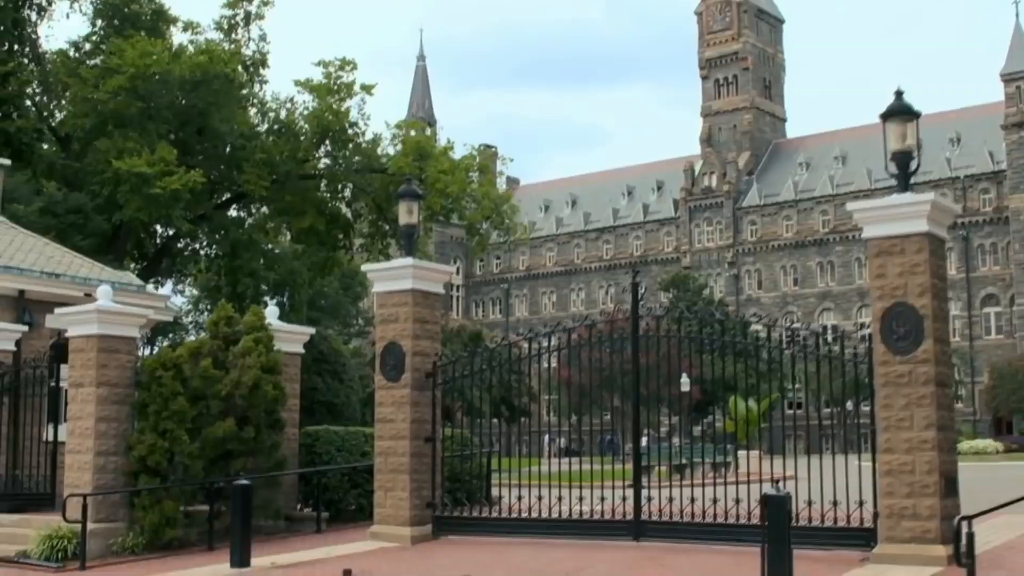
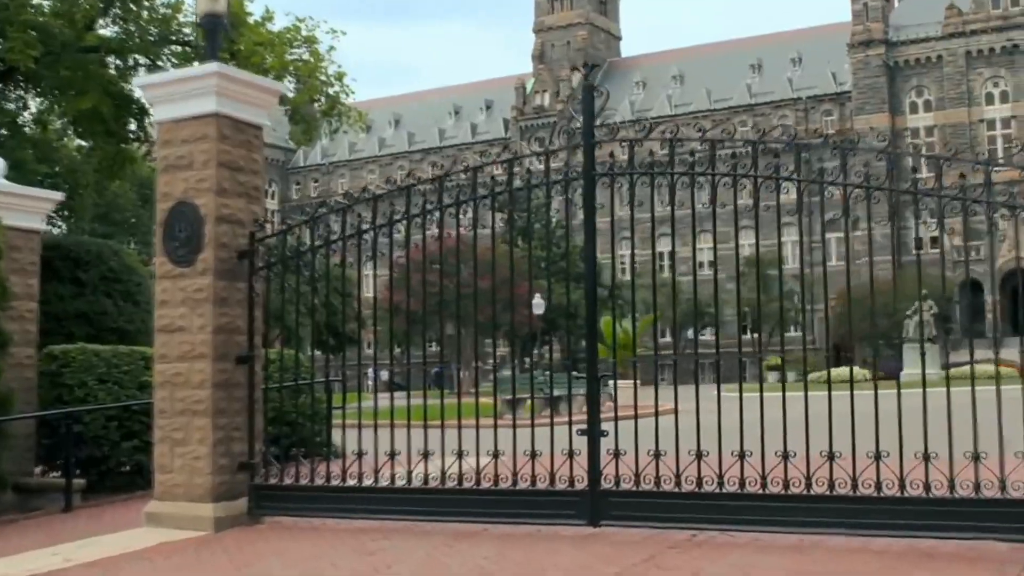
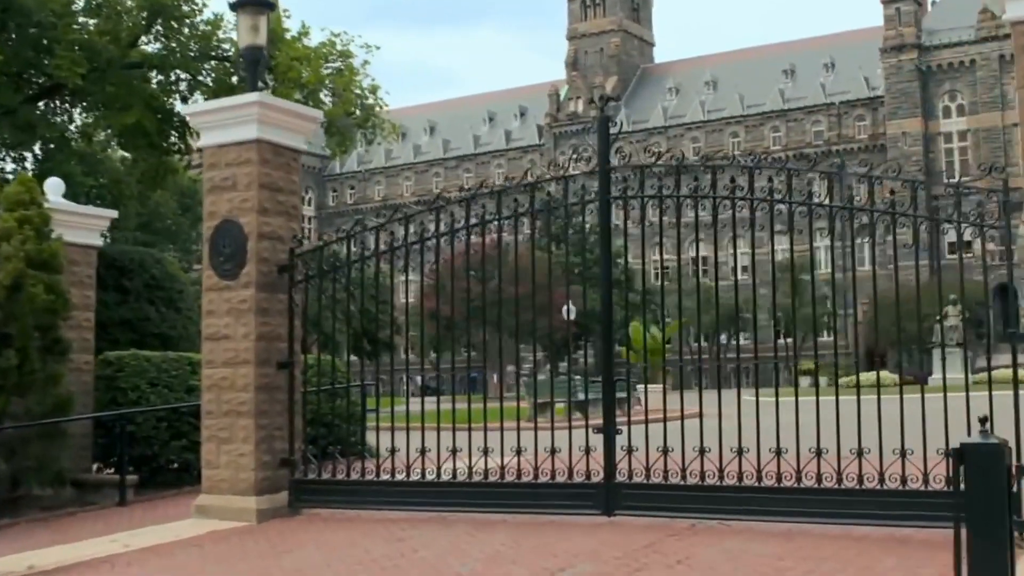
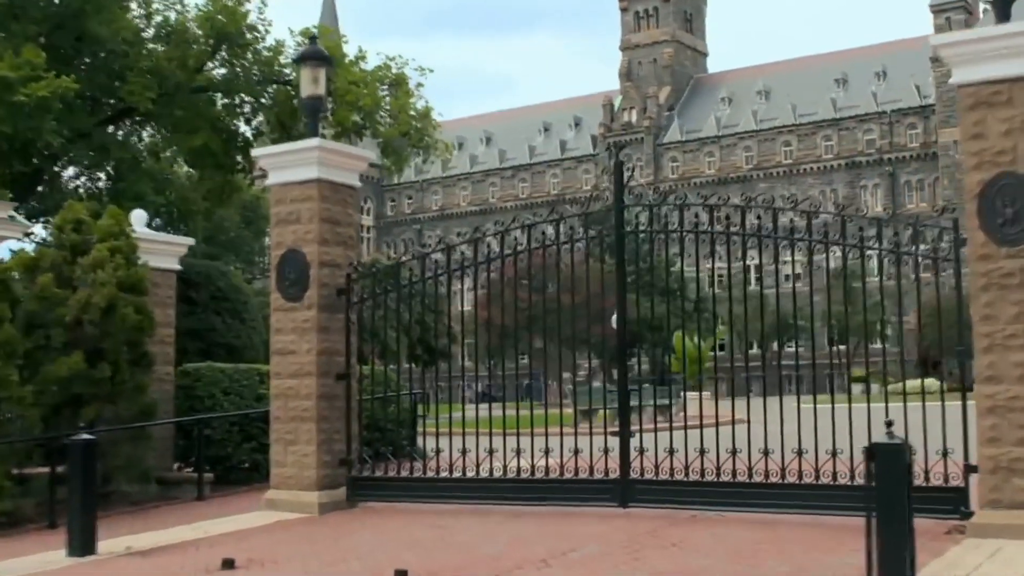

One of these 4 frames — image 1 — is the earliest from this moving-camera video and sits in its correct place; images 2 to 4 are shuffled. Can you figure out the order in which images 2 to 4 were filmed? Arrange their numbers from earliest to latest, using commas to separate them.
4, 3, 2
